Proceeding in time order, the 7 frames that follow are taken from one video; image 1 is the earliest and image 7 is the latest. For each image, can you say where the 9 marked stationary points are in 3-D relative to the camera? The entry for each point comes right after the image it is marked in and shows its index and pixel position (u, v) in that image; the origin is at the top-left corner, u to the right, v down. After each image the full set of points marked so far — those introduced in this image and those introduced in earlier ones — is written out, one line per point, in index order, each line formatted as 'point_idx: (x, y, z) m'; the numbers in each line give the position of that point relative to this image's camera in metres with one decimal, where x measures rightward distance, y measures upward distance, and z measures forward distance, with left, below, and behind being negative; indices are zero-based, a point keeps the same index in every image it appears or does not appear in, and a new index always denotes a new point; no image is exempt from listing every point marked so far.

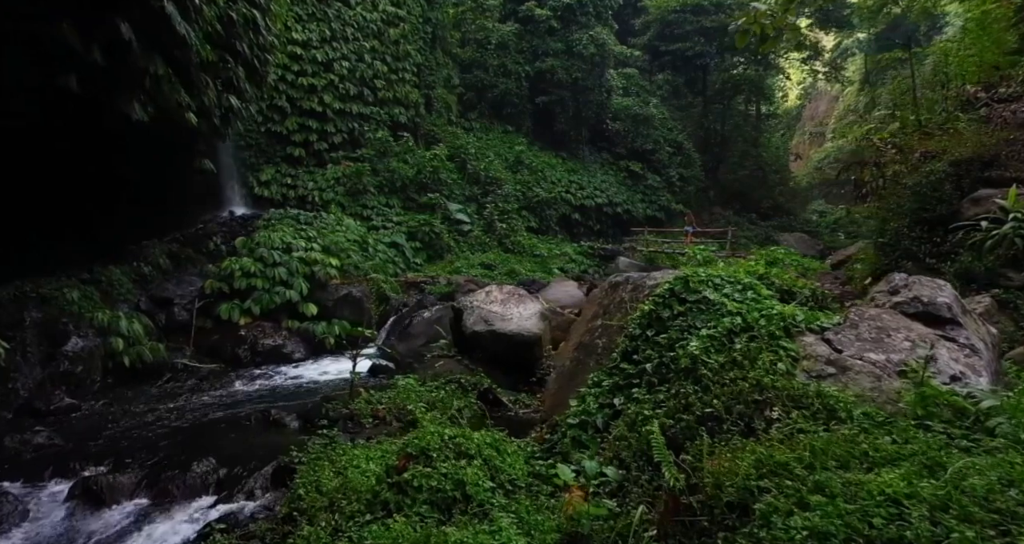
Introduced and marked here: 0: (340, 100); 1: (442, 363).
0: (-4.2, +4.1, +14.0) m
1: (-0.7, -0.9, +5.6) m
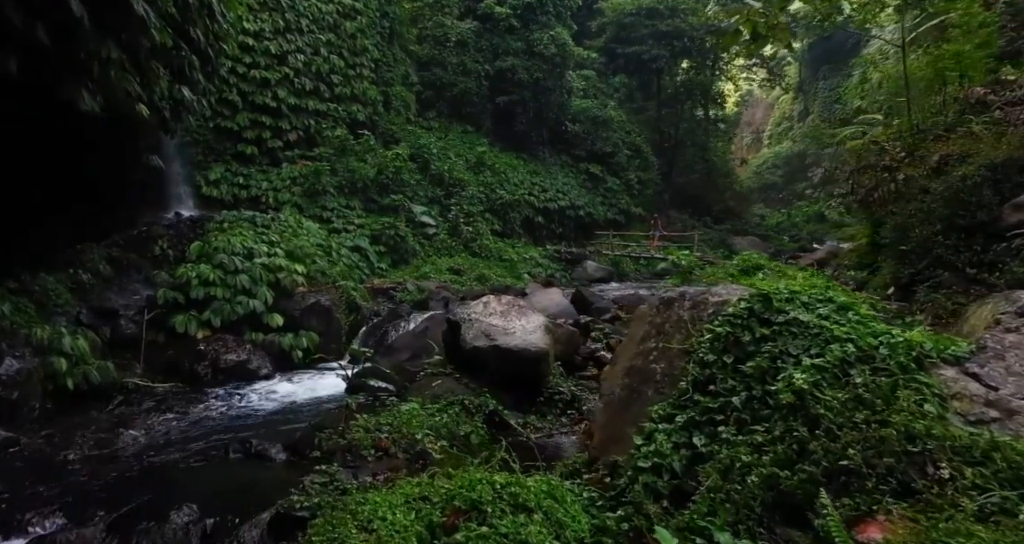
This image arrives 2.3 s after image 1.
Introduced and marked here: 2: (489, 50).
0: (-4.9, +4.0, +13.2) m
1: (-0.6, -1.0, +5.2) m
2: (-0.8, +7.2, +19.1) m
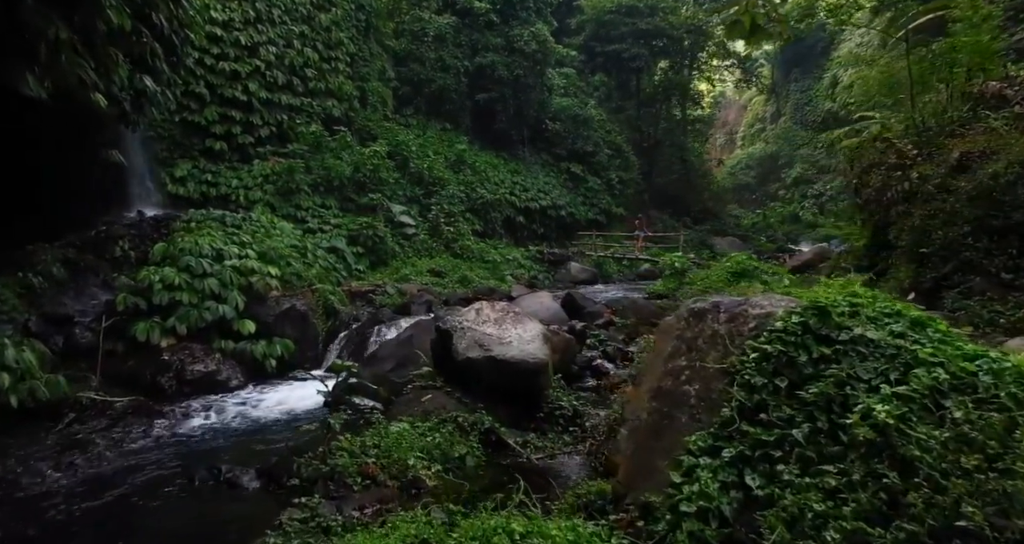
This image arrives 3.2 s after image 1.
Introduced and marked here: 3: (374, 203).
0: (-5.3, +4.0, +12.6) m
1: (-0.7, -1.0, +4.7) m
2: (-1.4, +7.2, +18.7) m
3: (-3.1, +1.6, +13.1) m
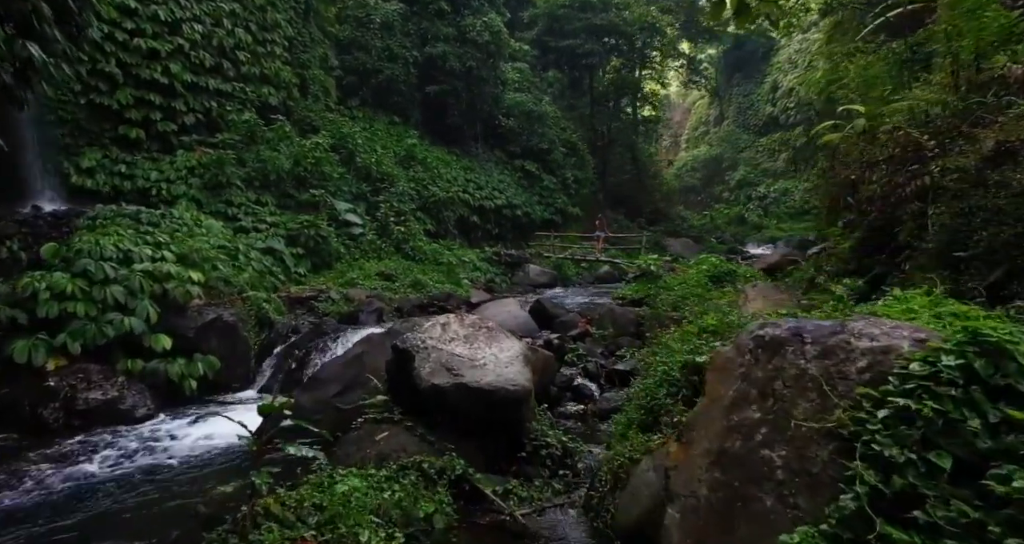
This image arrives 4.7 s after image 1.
0: (-6.2, +3.9, +11.3) m
1: (-0.8, -1.1, +3.8) m
2: (-2.9, +7.1, +17.6) m
3: (-4.0, +1.5, +12.0) m
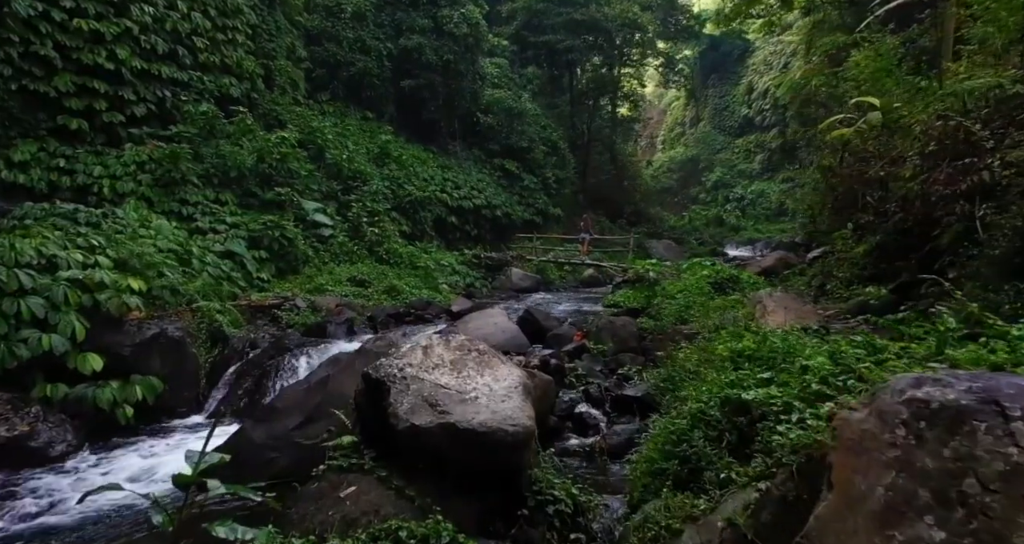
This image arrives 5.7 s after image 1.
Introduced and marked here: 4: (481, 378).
0: (-6.5, +3.8, +10.3) m
1: (-0.9, -1.1, +3.1) m
2: (-3.5, +7.0, +16.8) m
3: (-4.3, +1.4, +11.1) m
4: (-0.2, -0.6, +3.5) m
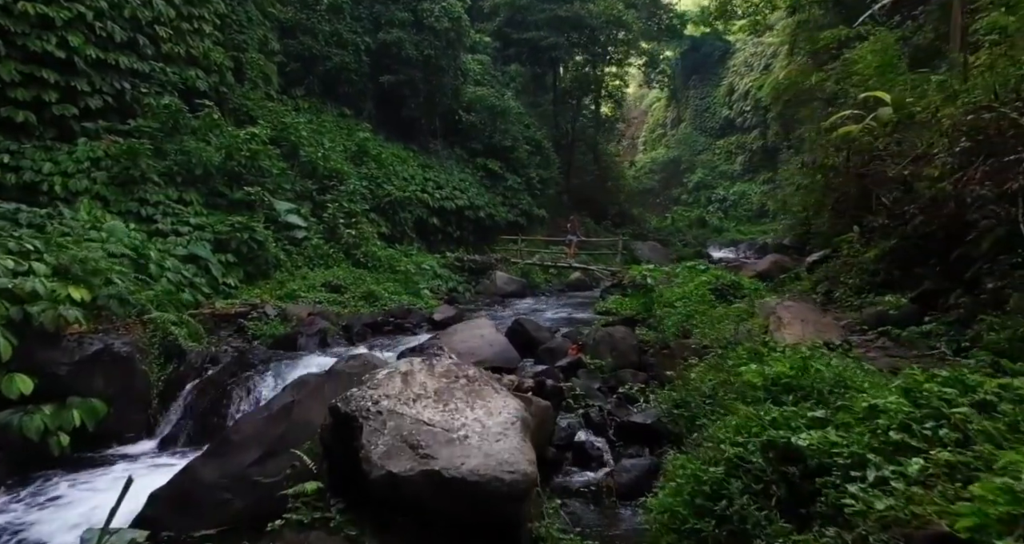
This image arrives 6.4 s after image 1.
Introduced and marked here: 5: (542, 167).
0: (-6.7, +3.7, +9.5) m
1: (-0.9, -1.2, +2.5) m
2: (-3.9, +6.9, +16.1) m
3: (-4.6, +1.3, +10.4) m
4: (-0.2, -0.7, +2.9) m
5: (+1.0, +3.5, +19.7) m
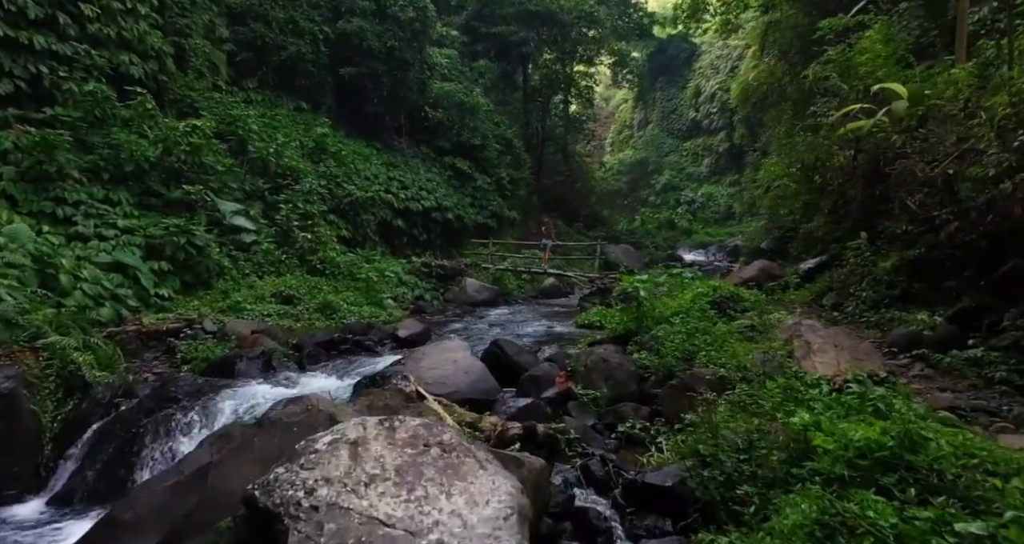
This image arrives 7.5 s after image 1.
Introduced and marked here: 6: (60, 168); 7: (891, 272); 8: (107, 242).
0: (-7.1, +3.6, +8.3) m
1: (-0.9, -1.3, +1.6) m
2: (-4.7, +6.8, +15.0) m
3: (-5.1, +1.2, +9.2) m
4: (-0.2, -0.8, +2.1) m
5: (0.0, +3.4, +18.9) m
6: (-6.1, +1.4, +7.9) m
7: (+3.5, 0.0, +5.5) m
8: (-5.3, +0.4, +7.6) m
